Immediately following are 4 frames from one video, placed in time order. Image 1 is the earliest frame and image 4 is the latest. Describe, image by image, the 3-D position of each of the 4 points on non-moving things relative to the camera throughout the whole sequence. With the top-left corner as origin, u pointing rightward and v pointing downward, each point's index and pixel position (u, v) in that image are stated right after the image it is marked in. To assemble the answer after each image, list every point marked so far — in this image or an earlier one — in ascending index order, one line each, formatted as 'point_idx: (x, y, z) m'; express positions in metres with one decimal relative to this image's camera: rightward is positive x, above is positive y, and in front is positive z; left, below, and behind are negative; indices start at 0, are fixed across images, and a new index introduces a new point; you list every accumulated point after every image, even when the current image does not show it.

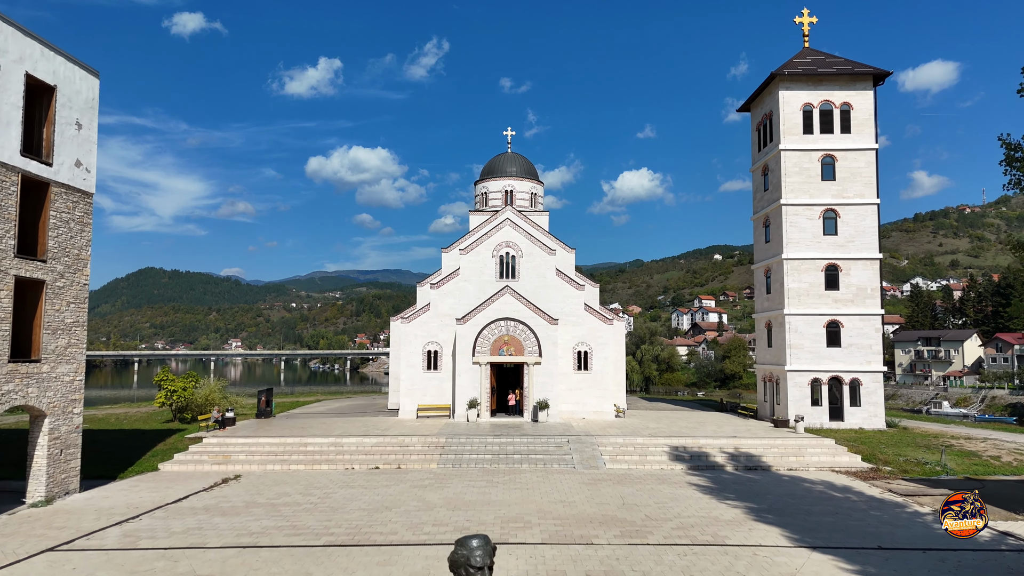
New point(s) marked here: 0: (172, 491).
0: (-10.8, -6.5, +17.9) m
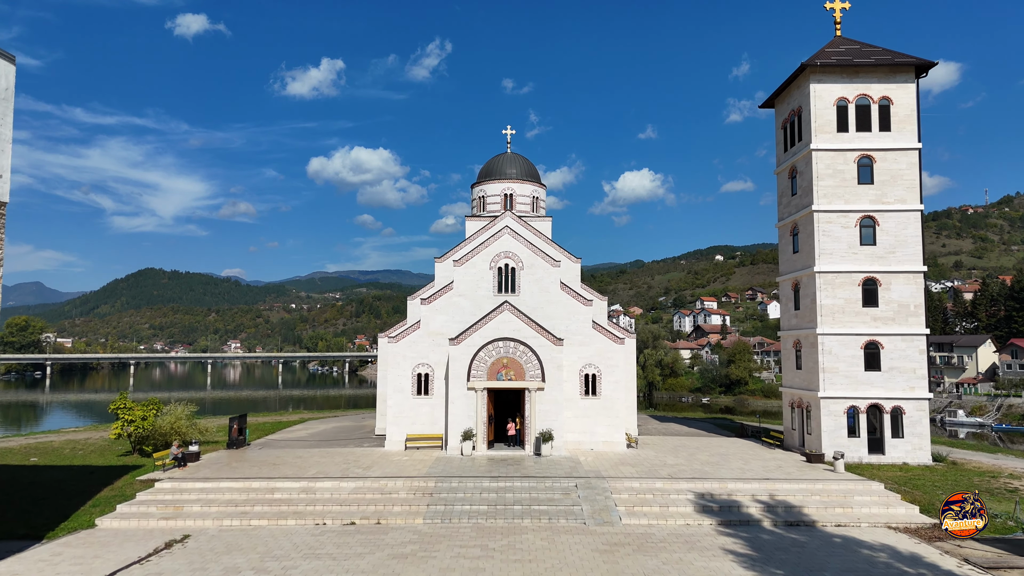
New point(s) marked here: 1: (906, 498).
0: (-10.9, -7.3, +14.8) m
1: (+13.9, -7.4, +19.8) m
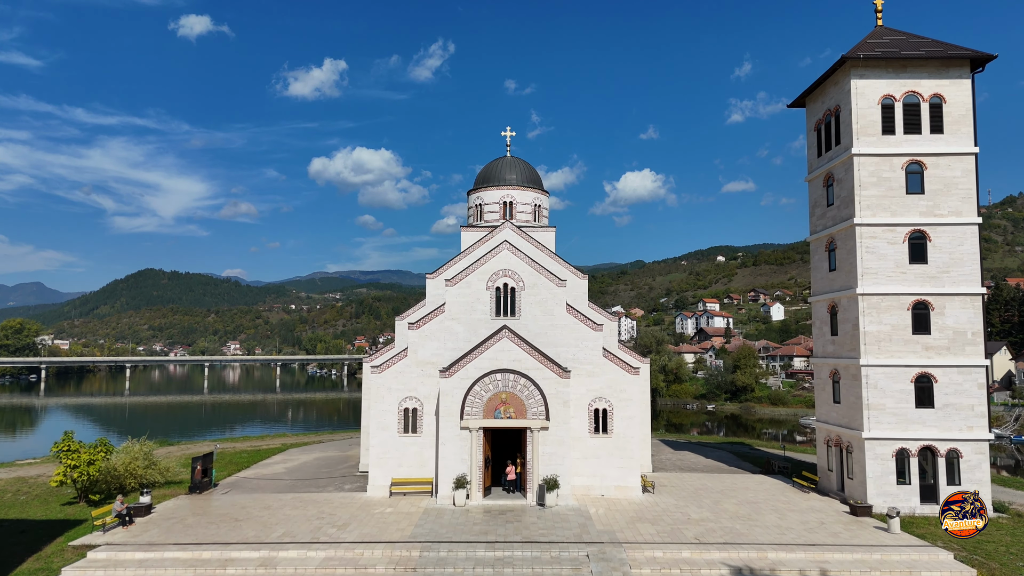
0: (-10.9, -8.3, +11.5) m
1: (+13.8, -8.4, +16.5) m
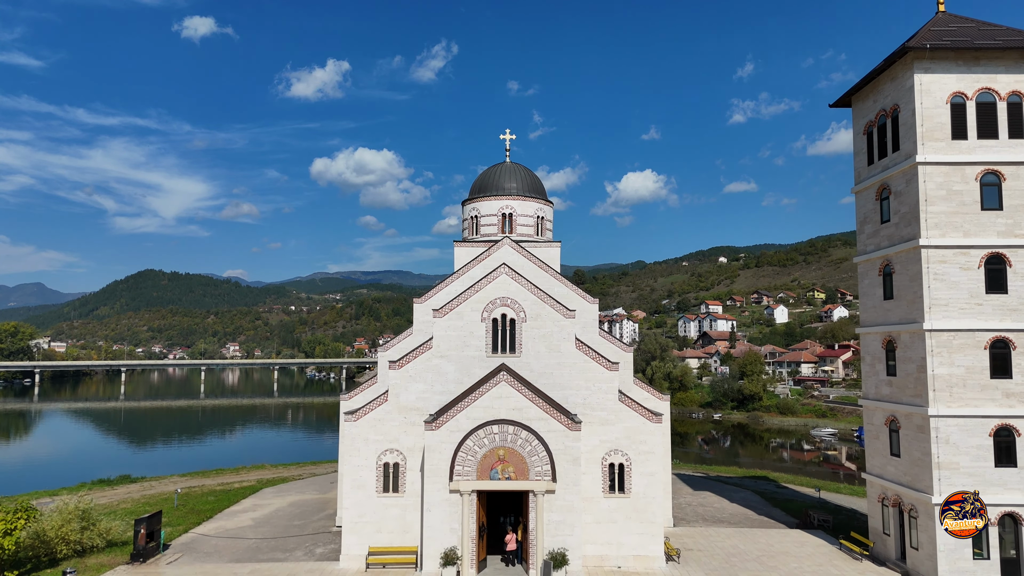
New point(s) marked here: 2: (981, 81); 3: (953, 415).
0: (-10.9, -9.4, +7.8) m
1: (+13.8, -9.6, +12.8) m
2: (+16.6, +7.3, +19.8) m
3: (+14.7, -4.2, +18.8) m
